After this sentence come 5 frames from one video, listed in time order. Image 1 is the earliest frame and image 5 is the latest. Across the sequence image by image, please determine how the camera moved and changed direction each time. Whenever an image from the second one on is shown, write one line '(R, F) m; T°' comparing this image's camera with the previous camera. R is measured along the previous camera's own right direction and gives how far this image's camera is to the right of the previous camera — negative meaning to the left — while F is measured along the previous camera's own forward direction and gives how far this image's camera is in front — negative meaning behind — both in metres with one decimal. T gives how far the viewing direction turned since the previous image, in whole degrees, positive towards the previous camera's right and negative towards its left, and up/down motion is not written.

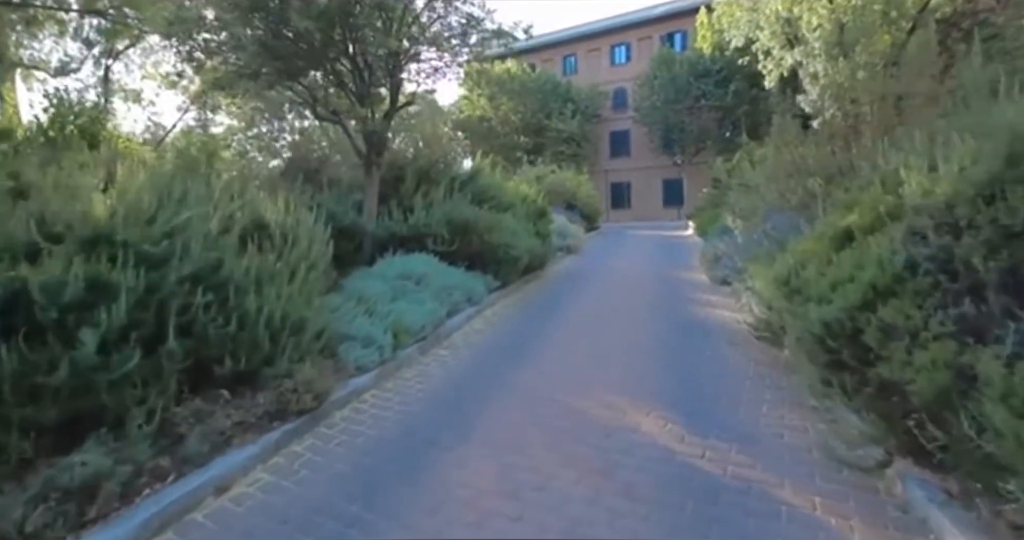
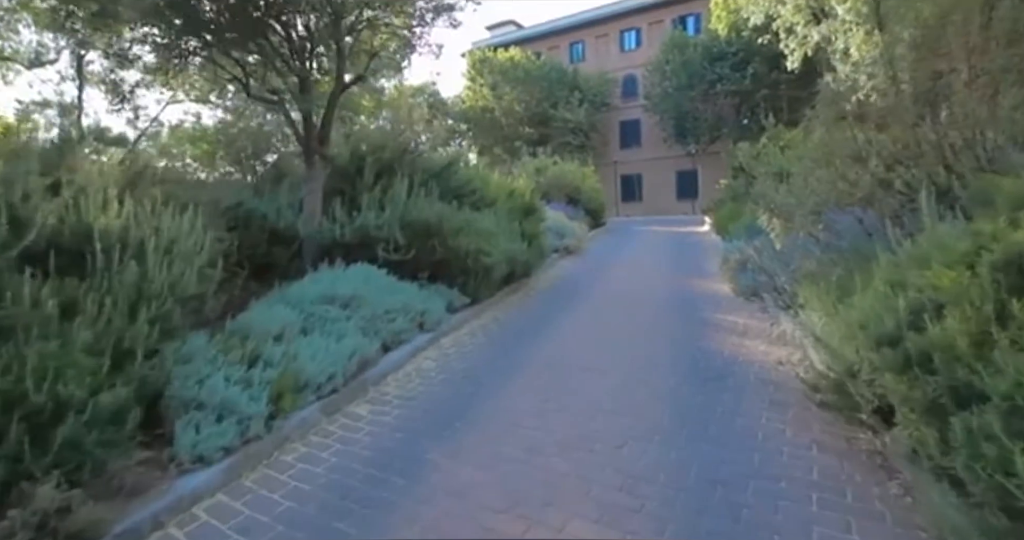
(+0.5, +1.8) m; -1°
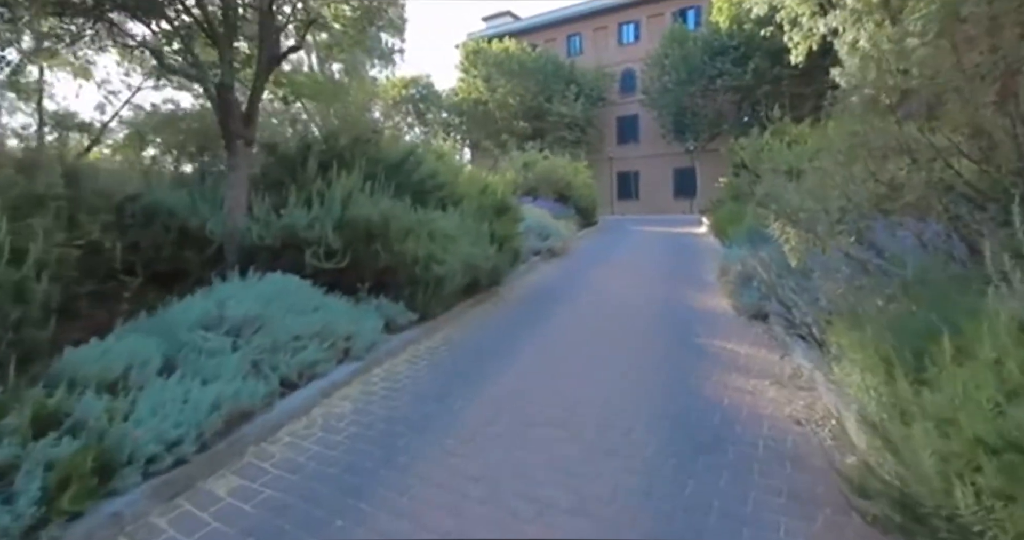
(+0.4, +1.2) m; 0°
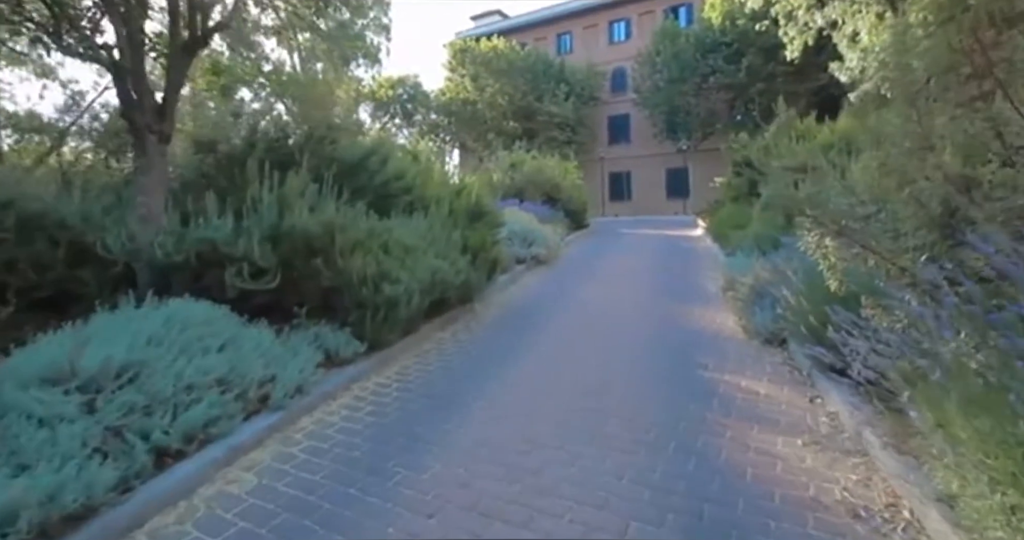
(+0.2, +1.0) m; +1°
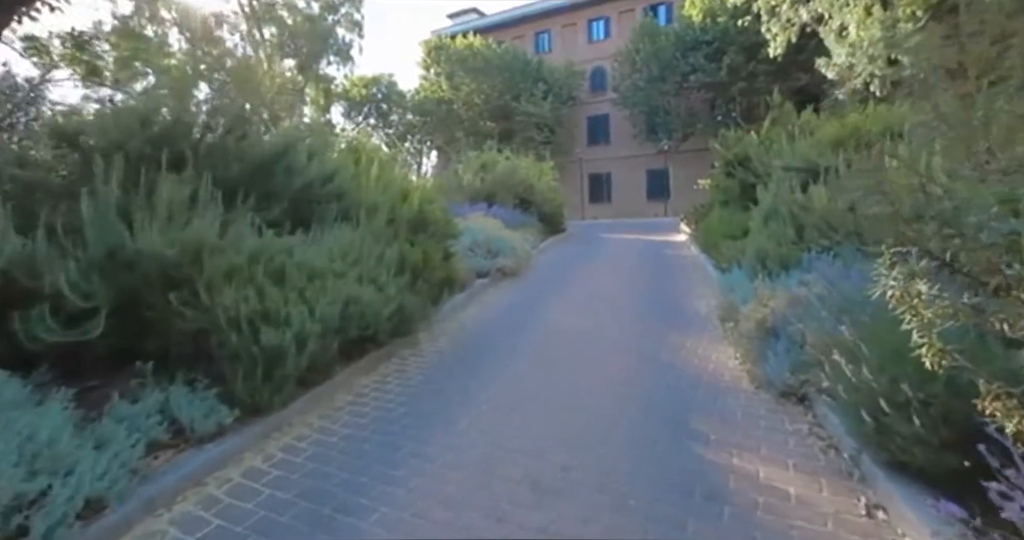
(+0.4, +1.3) m; +2°
